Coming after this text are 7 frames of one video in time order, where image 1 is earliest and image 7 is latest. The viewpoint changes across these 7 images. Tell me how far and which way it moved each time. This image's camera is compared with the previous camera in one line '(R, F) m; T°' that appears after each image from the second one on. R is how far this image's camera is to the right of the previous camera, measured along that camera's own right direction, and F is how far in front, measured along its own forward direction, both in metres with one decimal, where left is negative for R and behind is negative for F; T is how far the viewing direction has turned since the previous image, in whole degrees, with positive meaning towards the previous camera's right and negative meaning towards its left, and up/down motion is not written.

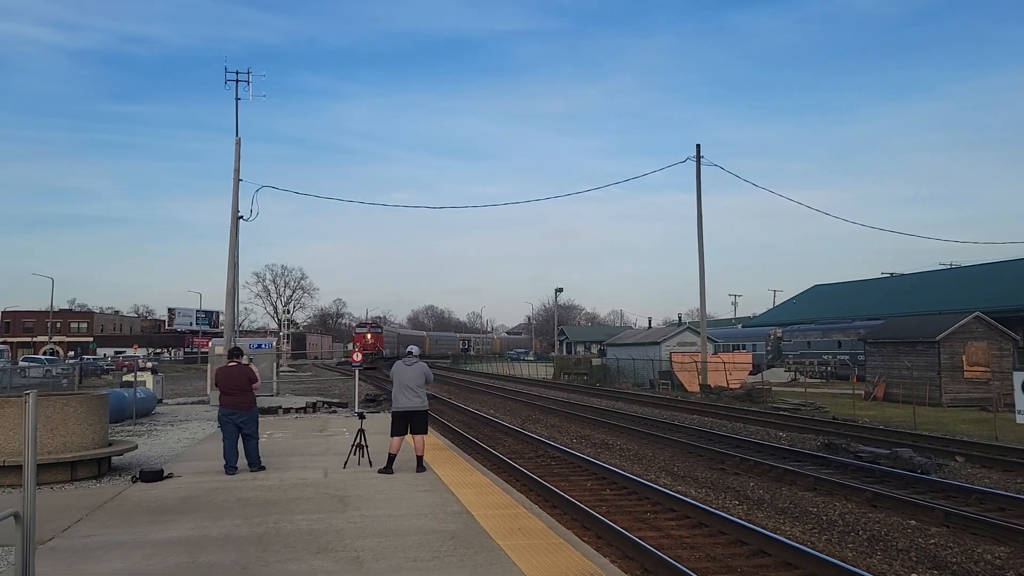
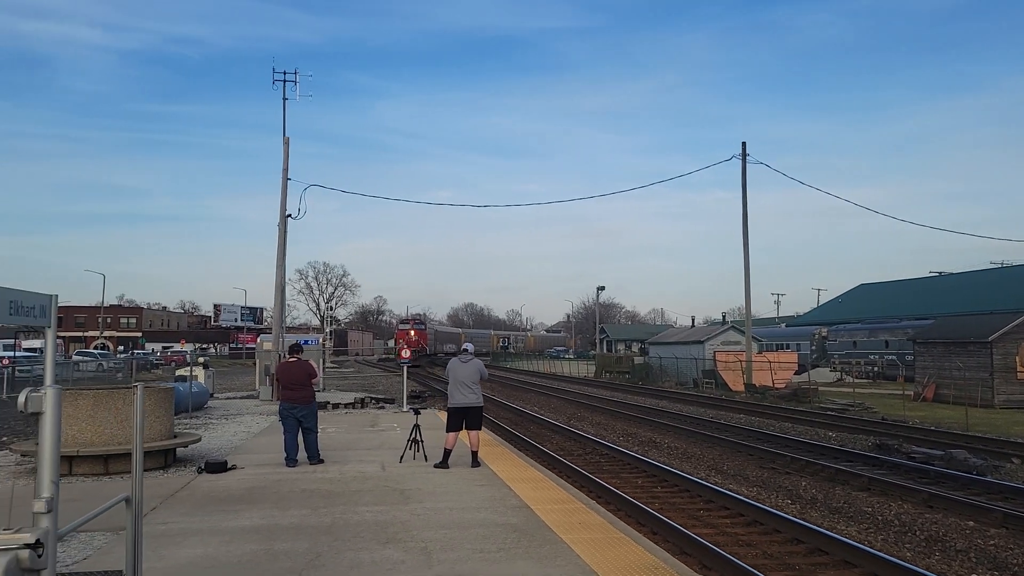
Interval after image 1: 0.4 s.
(-0.2, -0.1) m; -3°
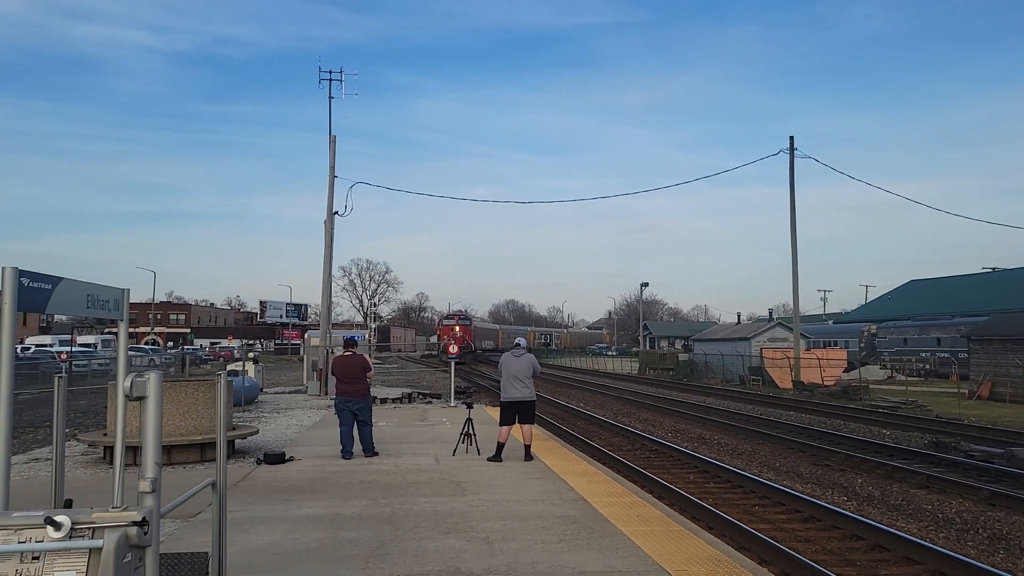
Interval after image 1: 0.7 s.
(-0.2, 0.0) m; -3°
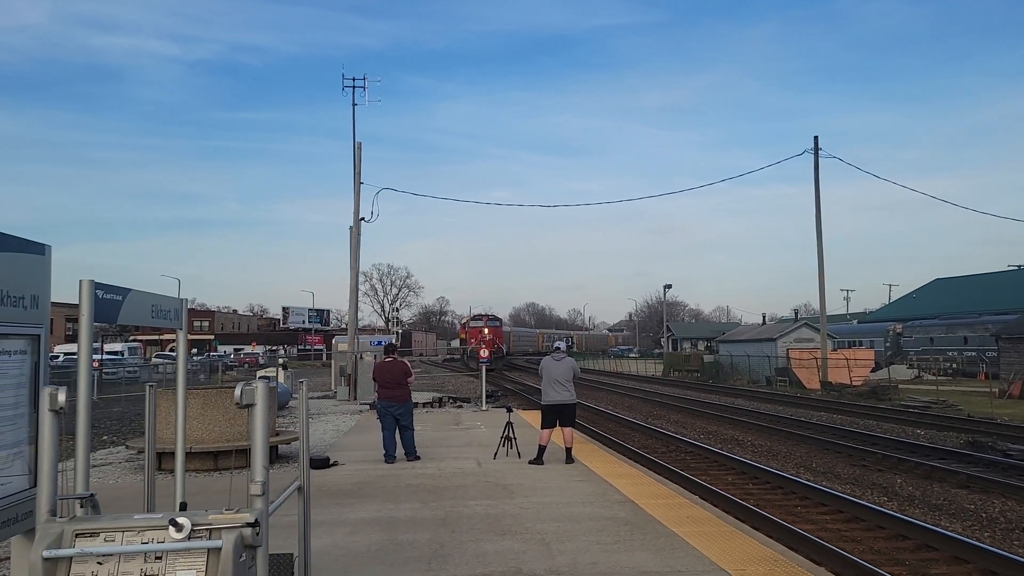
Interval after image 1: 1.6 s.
(-0.3, -0.1) m; -1°
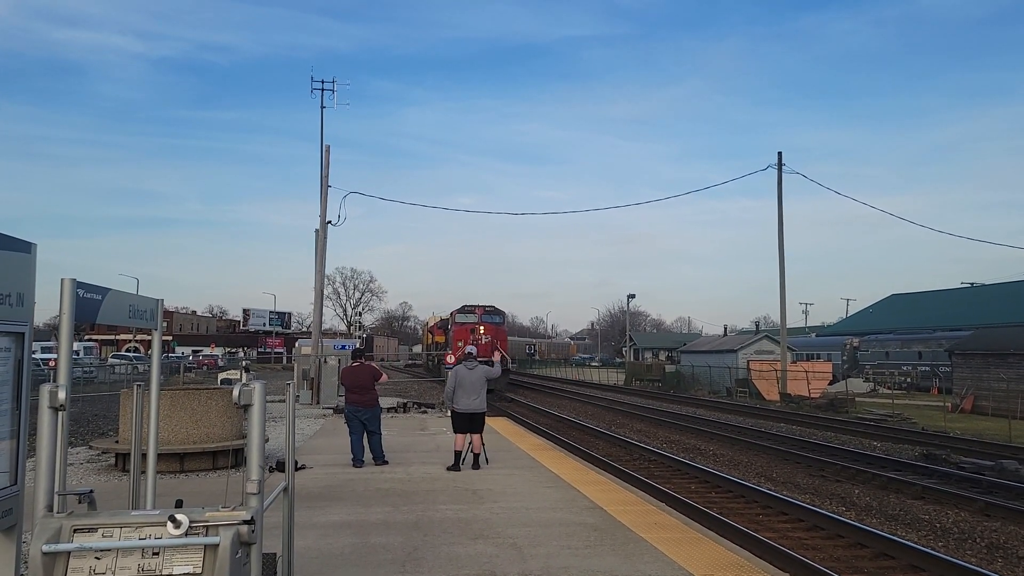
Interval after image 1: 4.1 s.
(-0.1, -0.1) m; +3°
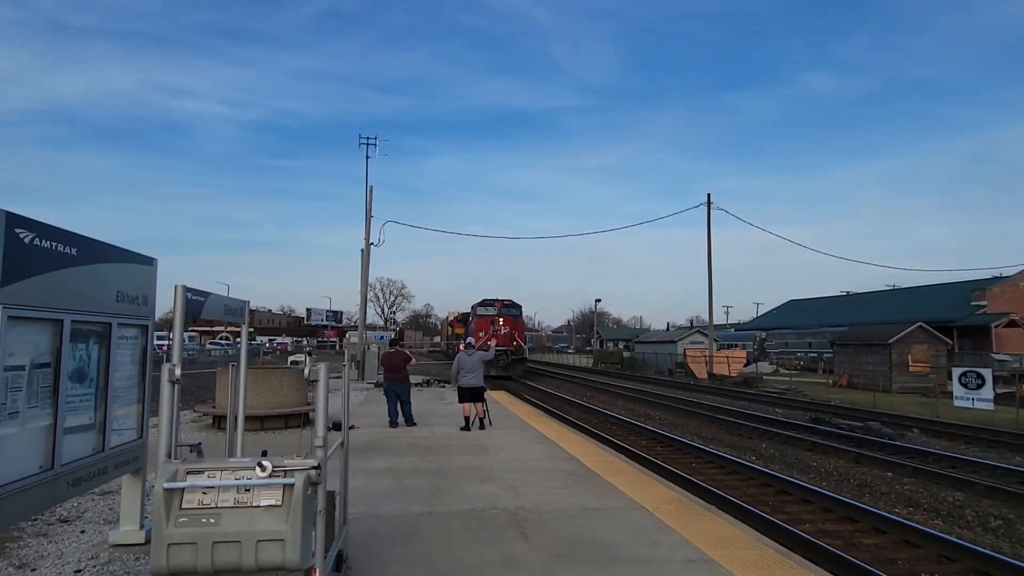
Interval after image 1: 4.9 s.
(+0.4, -3.2) m; -1°
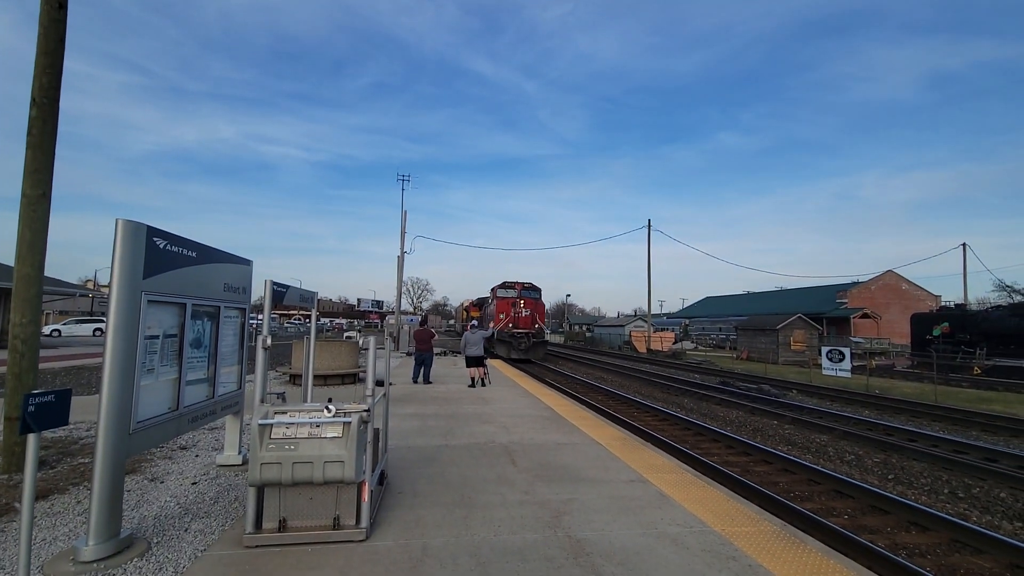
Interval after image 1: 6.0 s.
(+0.9, -4.9) m; -3°
